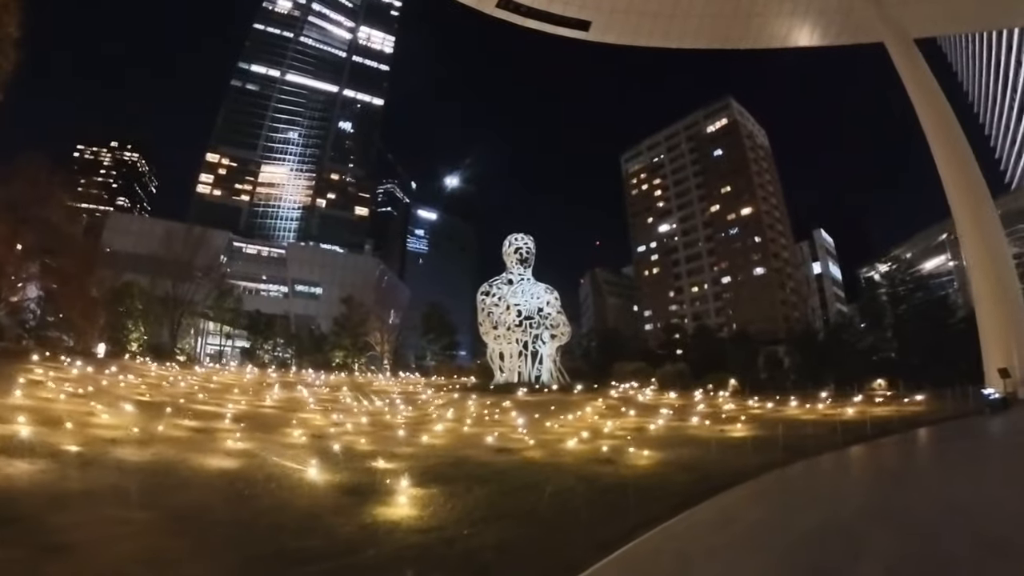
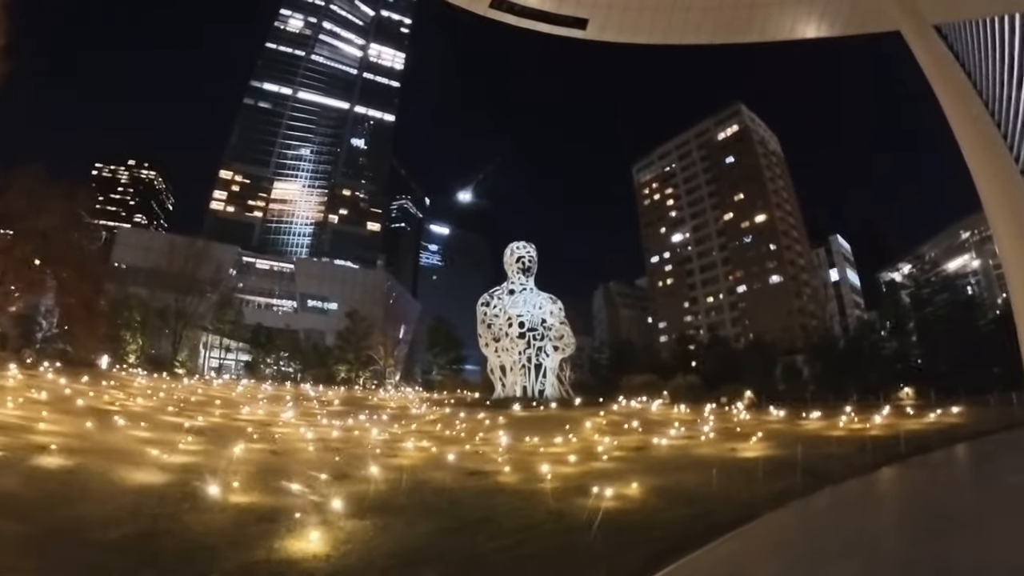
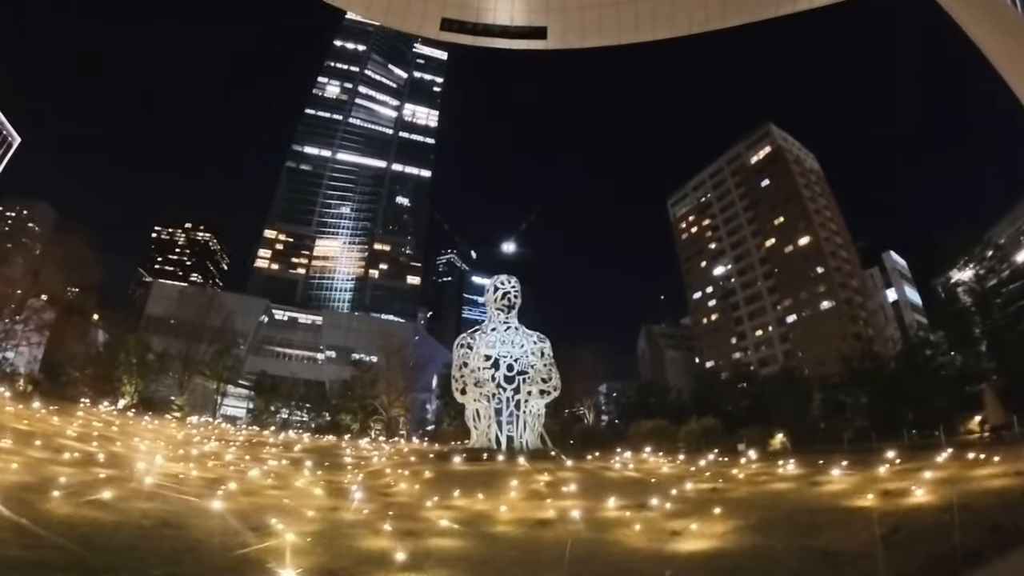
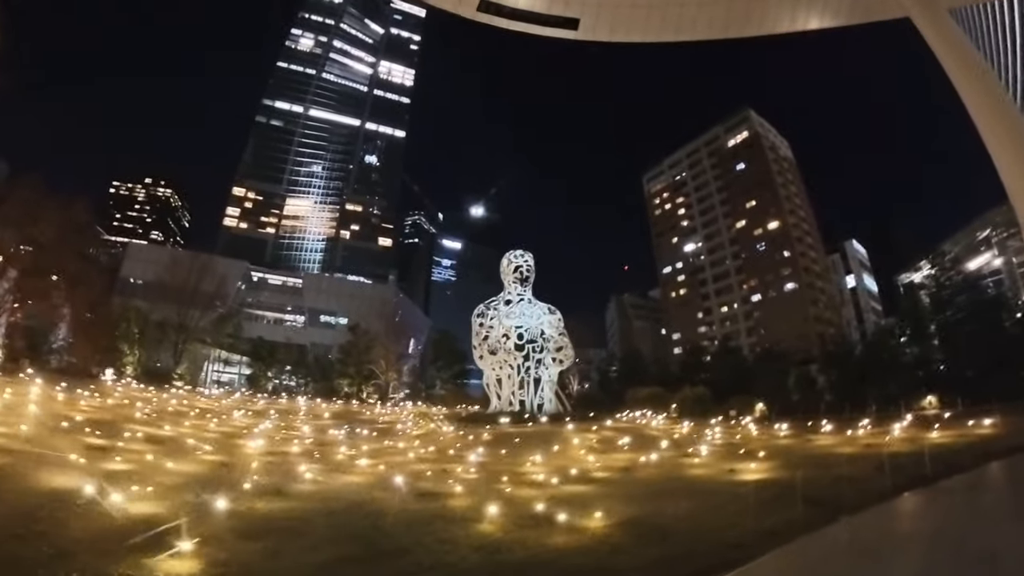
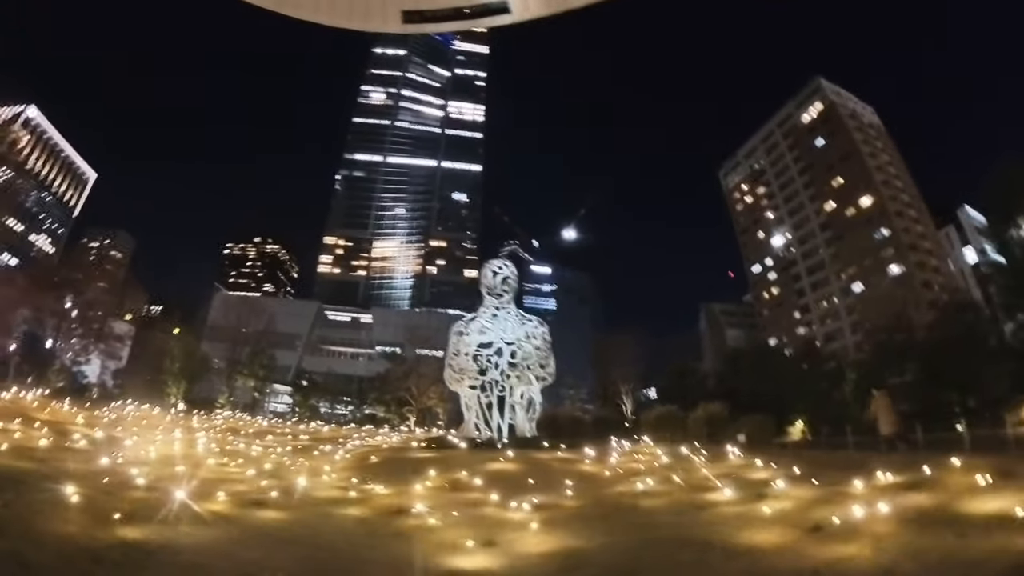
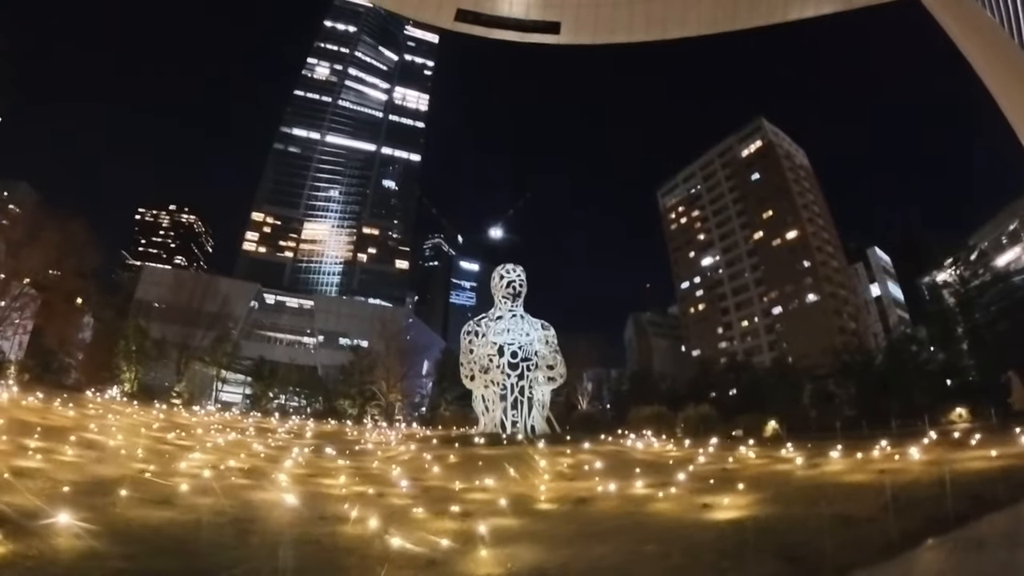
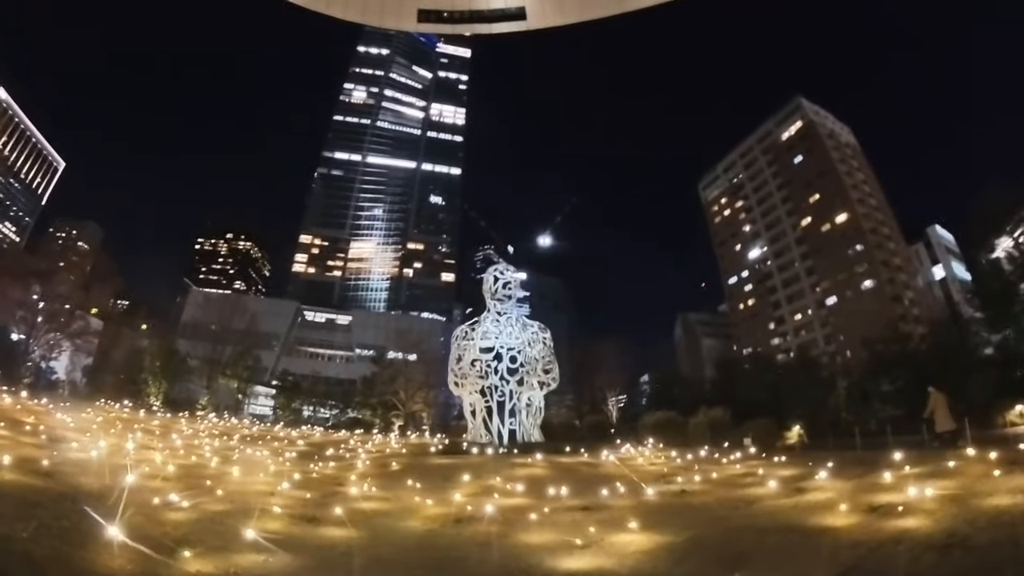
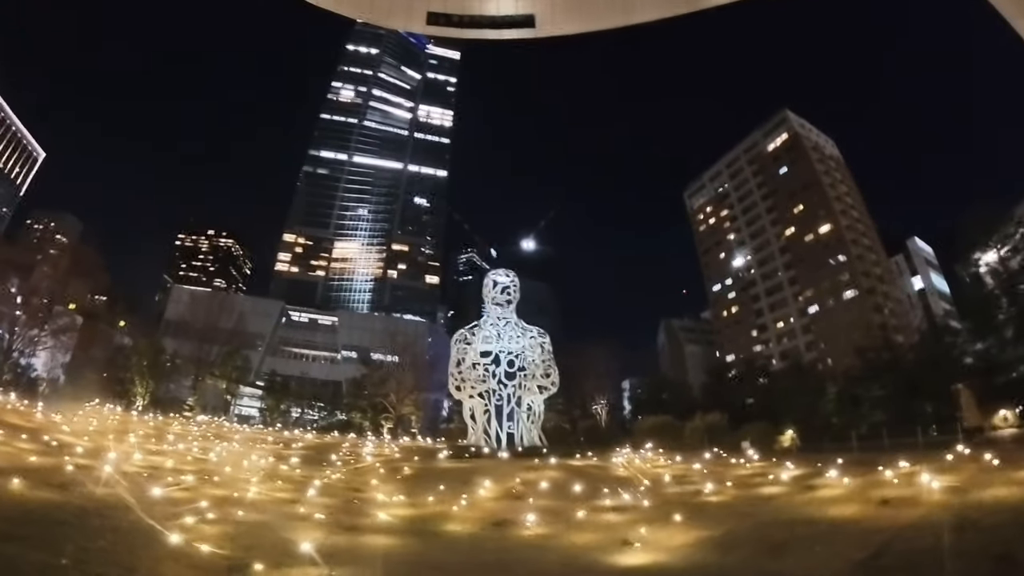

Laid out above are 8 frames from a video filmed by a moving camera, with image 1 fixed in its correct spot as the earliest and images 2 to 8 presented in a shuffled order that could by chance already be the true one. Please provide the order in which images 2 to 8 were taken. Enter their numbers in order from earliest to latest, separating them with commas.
2, 4, 6, 3, 8, 7, 5
